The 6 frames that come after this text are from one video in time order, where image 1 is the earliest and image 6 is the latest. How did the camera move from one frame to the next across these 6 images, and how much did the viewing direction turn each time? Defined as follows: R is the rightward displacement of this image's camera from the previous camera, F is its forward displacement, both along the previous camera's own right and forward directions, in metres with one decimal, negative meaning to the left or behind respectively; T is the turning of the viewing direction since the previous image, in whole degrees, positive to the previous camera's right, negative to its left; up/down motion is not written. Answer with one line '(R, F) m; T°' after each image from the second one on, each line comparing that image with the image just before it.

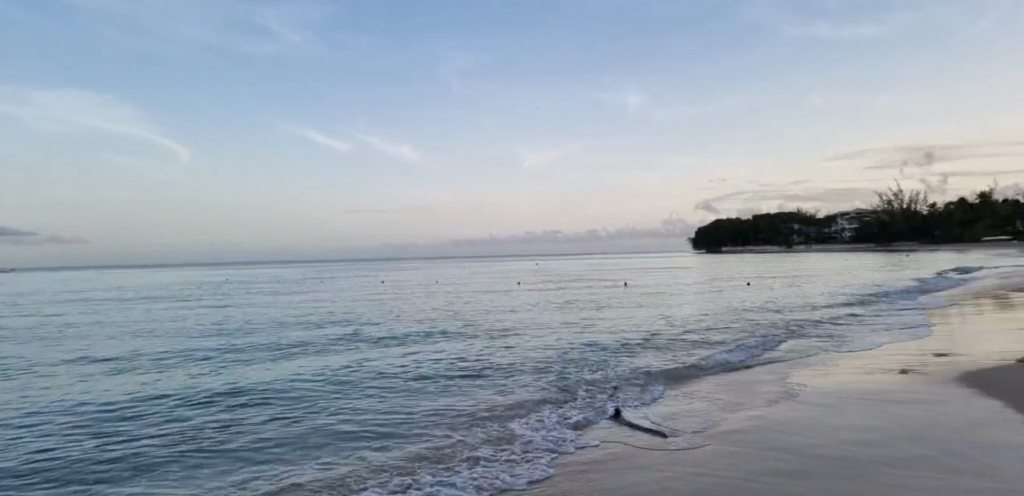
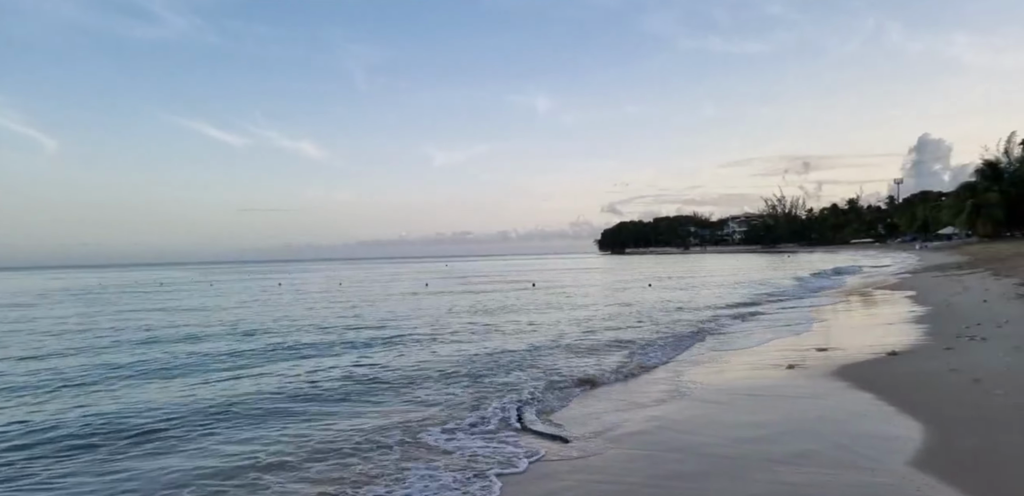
(0.0, +0.1) m; +8°
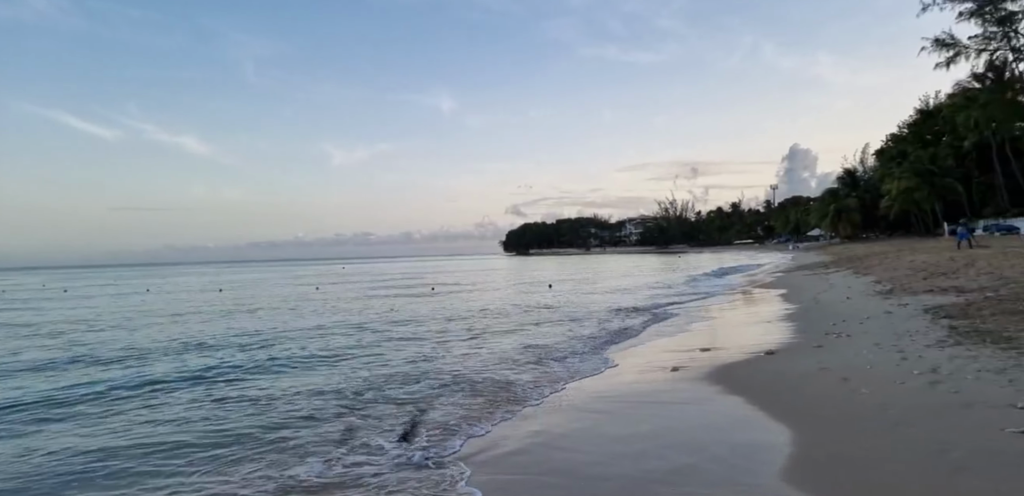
(+0.2, +0.3) m; +9°
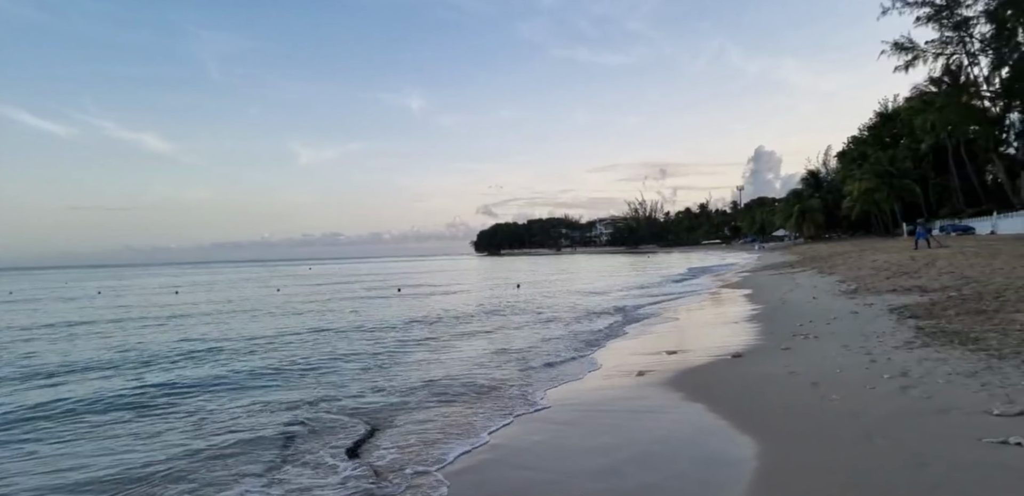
(+0.1, +0.2) m; +3°
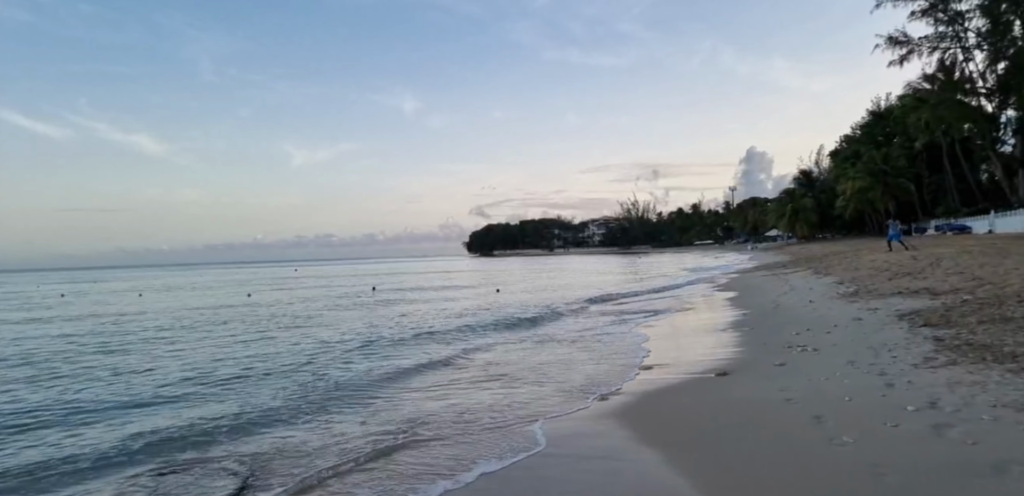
(+0.4, +0.9) m; +1°
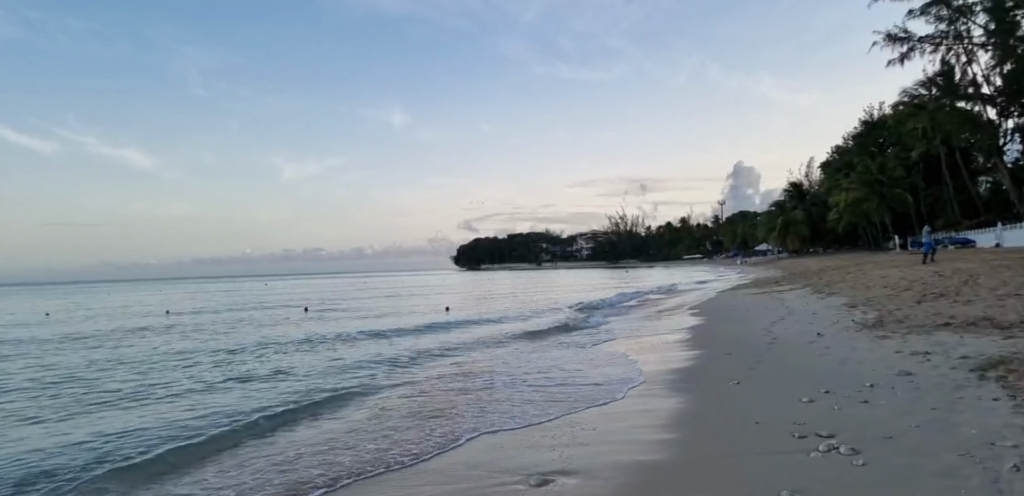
(+0.9, +2.3) m; +1°
